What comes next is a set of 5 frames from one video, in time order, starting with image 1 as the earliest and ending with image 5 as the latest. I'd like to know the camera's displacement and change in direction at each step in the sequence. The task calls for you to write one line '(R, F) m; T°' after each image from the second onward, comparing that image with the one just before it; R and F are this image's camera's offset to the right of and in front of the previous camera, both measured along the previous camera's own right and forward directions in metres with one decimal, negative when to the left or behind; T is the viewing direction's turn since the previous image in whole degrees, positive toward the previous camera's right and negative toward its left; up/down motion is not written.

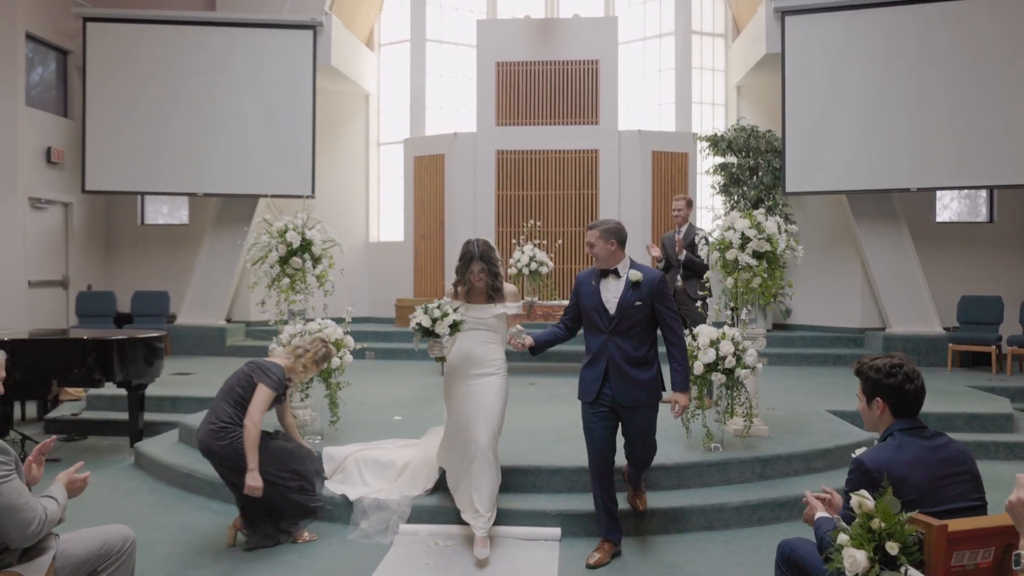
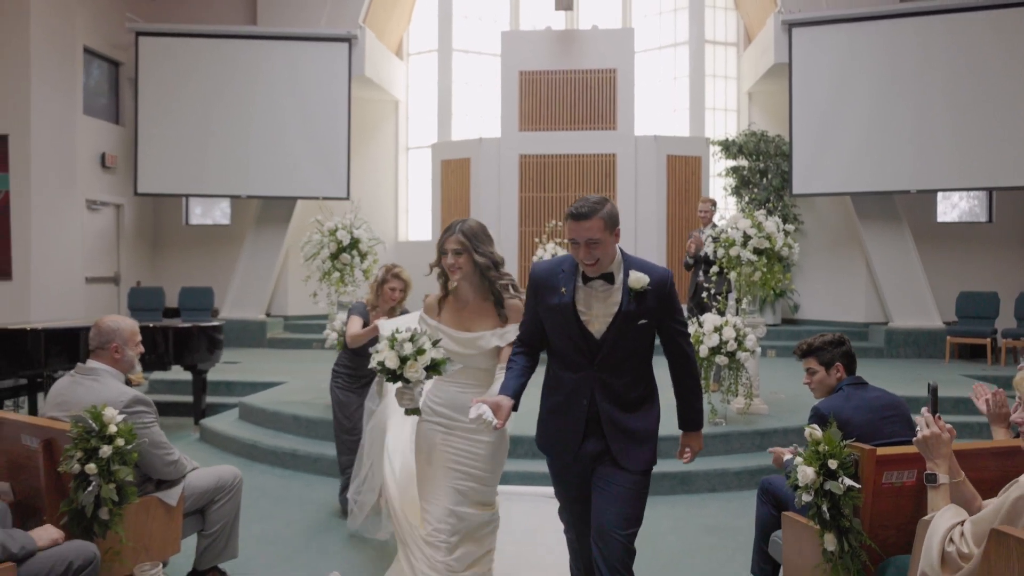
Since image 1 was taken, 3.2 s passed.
(-0.1, -0.7) m; -1°
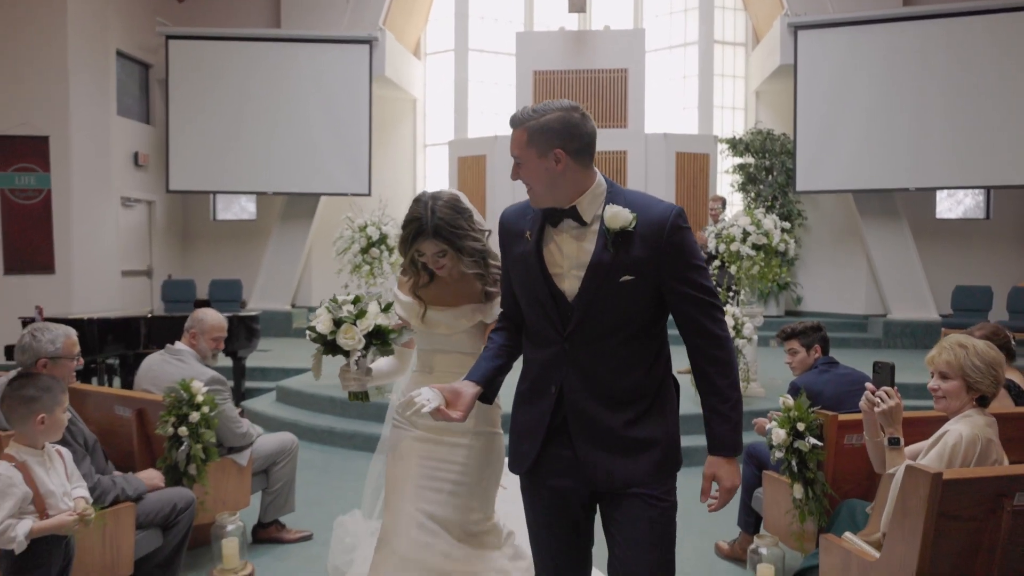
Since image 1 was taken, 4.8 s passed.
(0.0, -0.5) m; -1°
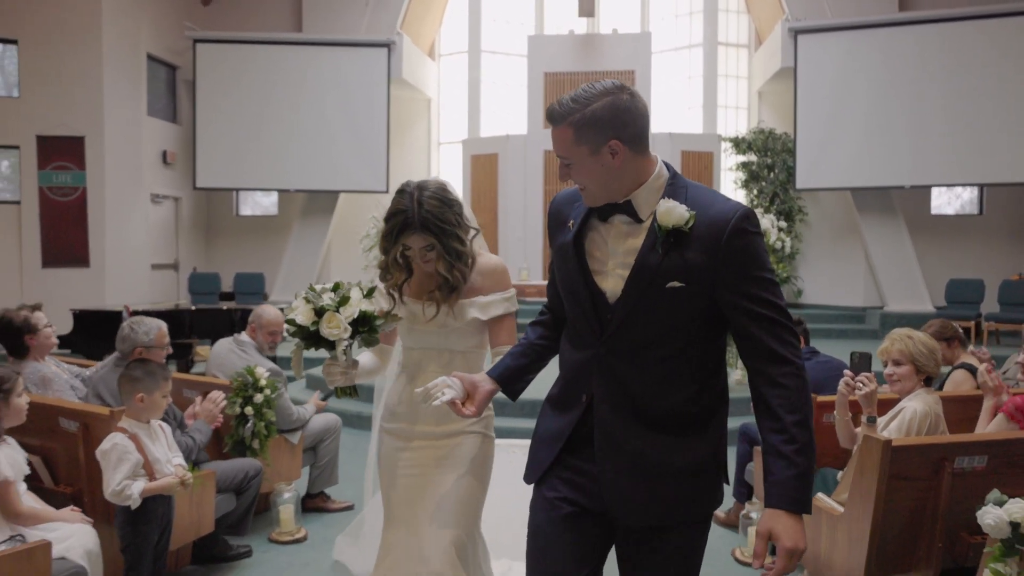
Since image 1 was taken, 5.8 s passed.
(-0.1, -0.5) m; 0°
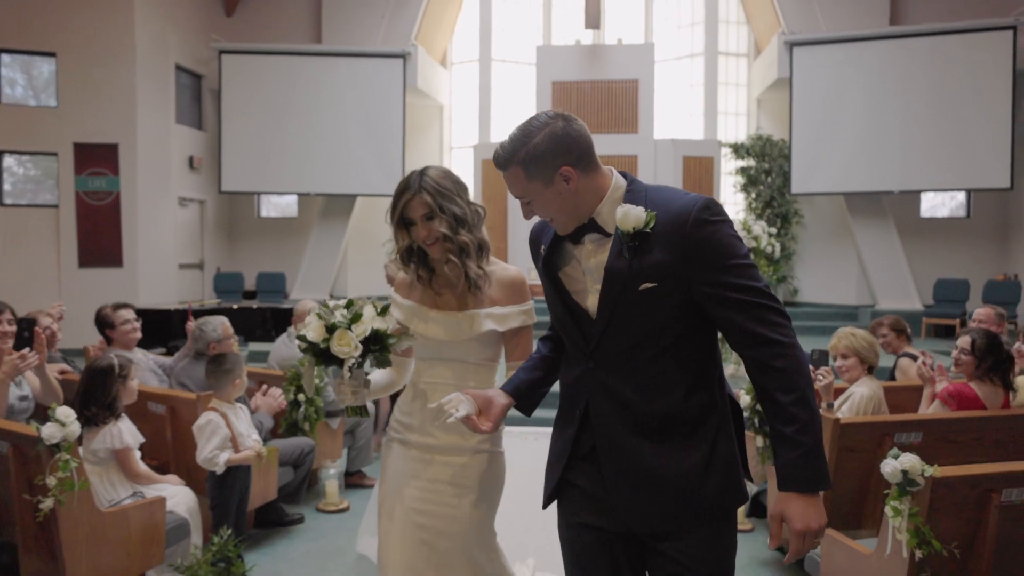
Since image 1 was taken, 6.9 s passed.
(-0.1, -0.6) m; 0°
